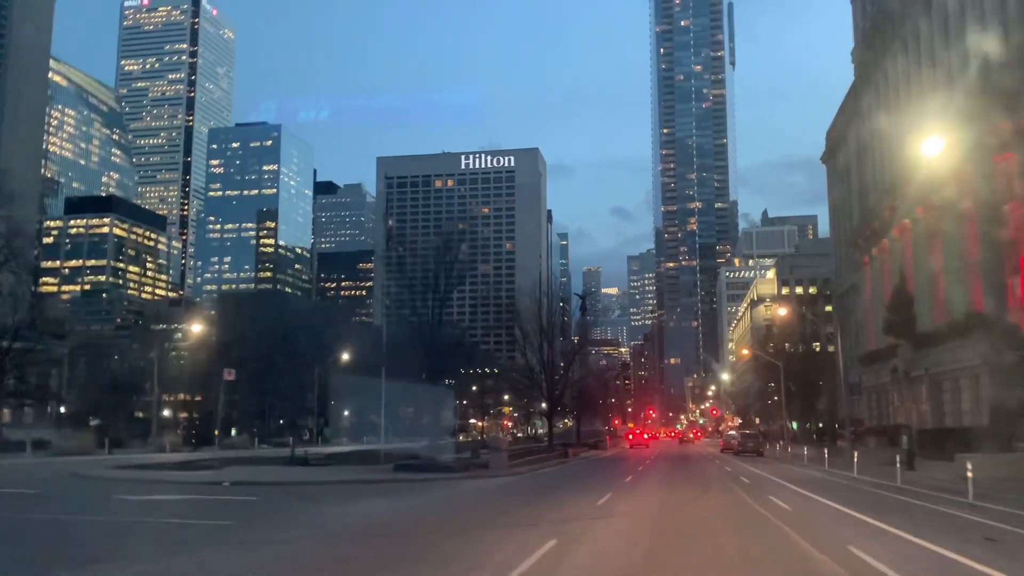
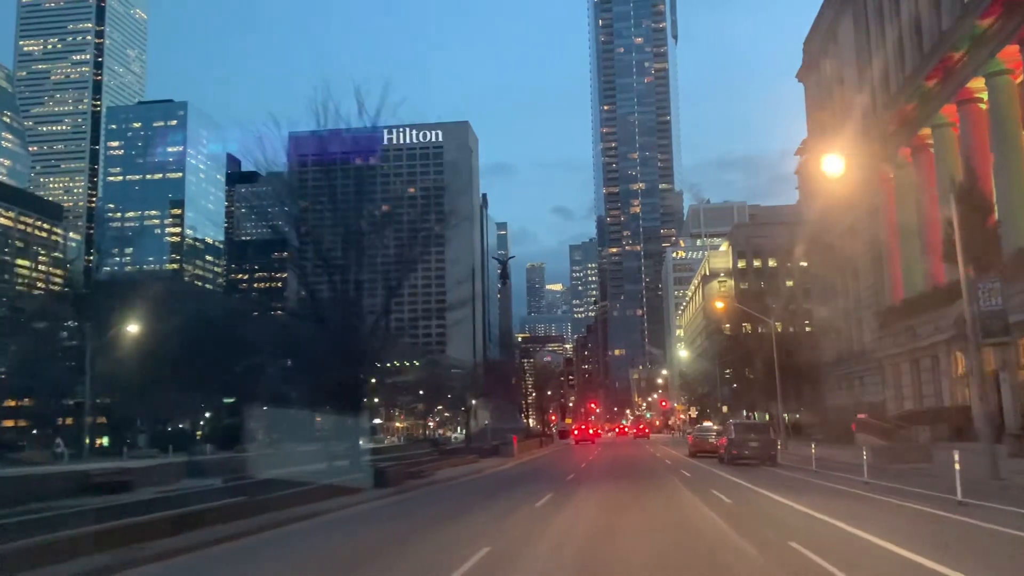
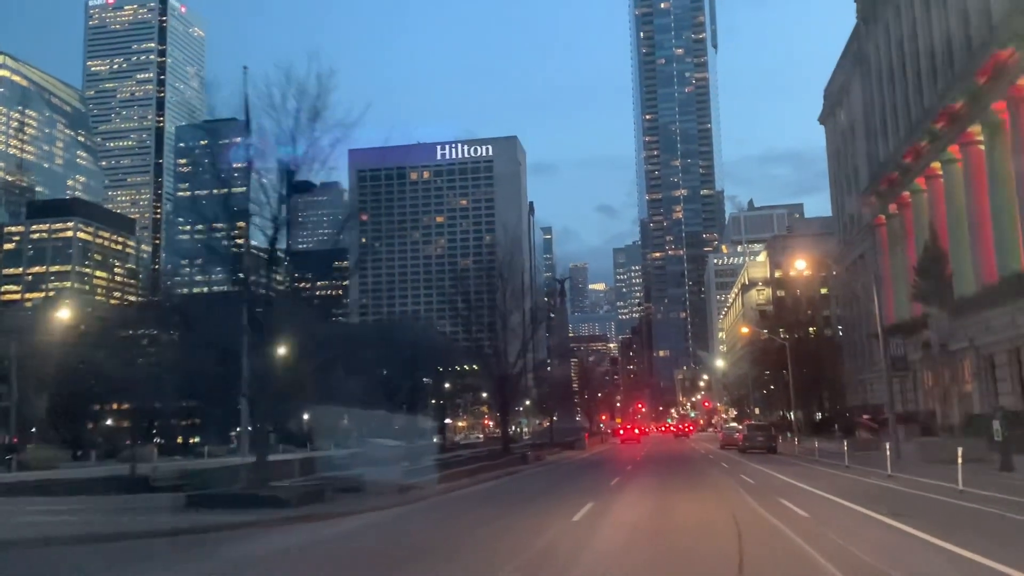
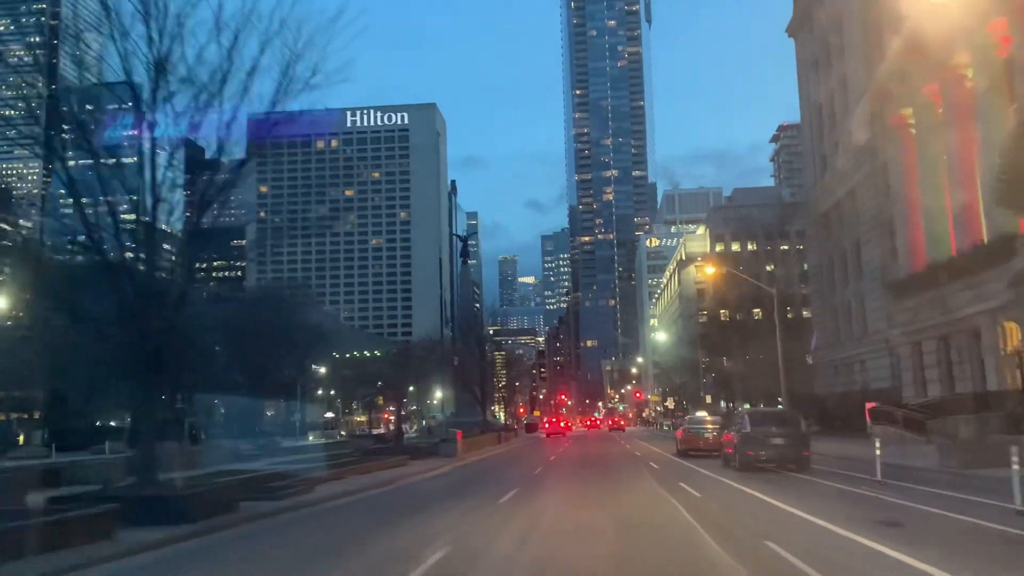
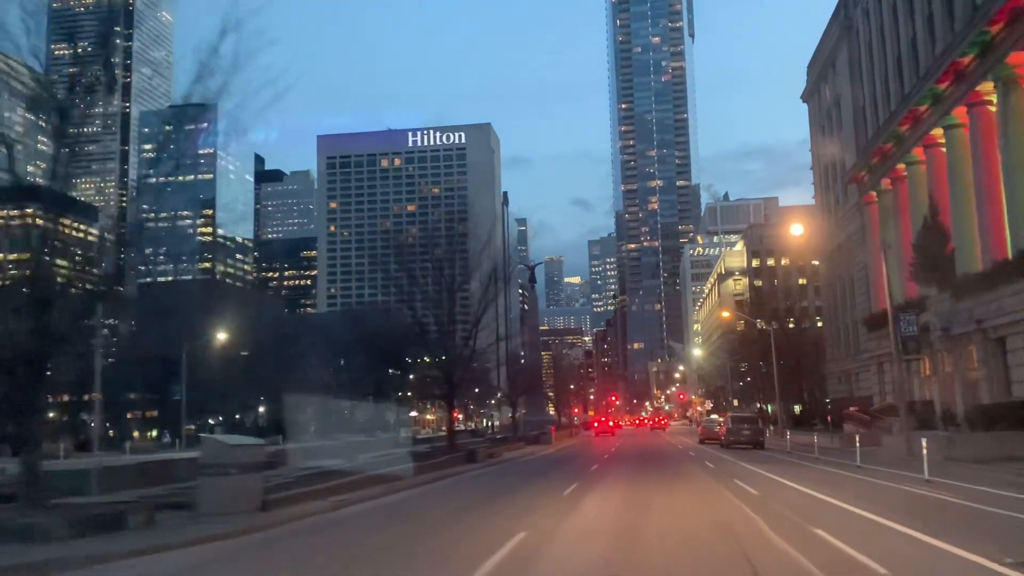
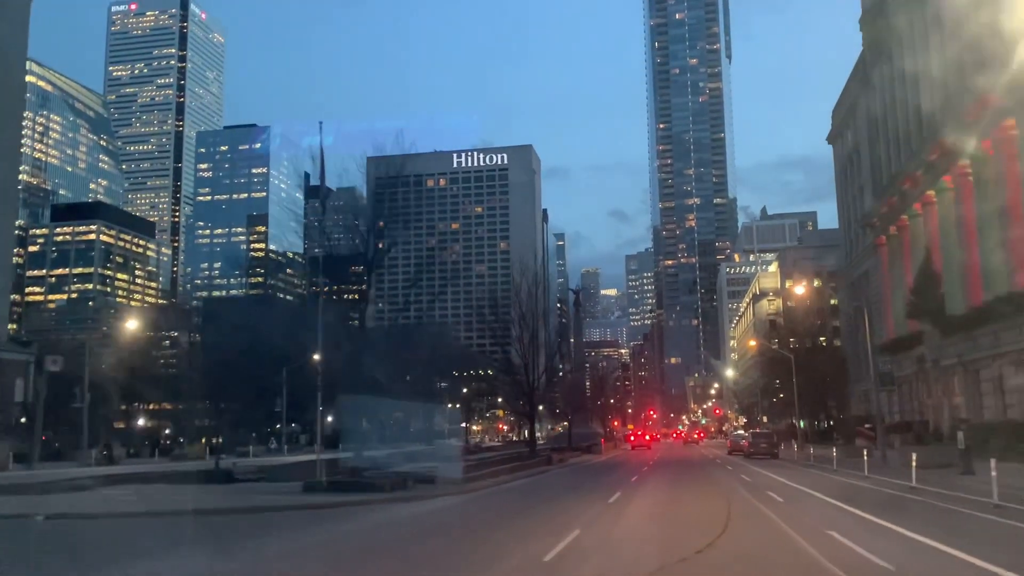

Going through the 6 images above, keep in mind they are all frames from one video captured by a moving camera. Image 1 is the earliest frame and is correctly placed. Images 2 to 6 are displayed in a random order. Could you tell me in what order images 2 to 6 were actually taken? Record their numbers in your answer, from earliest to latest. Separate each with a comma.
6, 3, 5, 2, 4
